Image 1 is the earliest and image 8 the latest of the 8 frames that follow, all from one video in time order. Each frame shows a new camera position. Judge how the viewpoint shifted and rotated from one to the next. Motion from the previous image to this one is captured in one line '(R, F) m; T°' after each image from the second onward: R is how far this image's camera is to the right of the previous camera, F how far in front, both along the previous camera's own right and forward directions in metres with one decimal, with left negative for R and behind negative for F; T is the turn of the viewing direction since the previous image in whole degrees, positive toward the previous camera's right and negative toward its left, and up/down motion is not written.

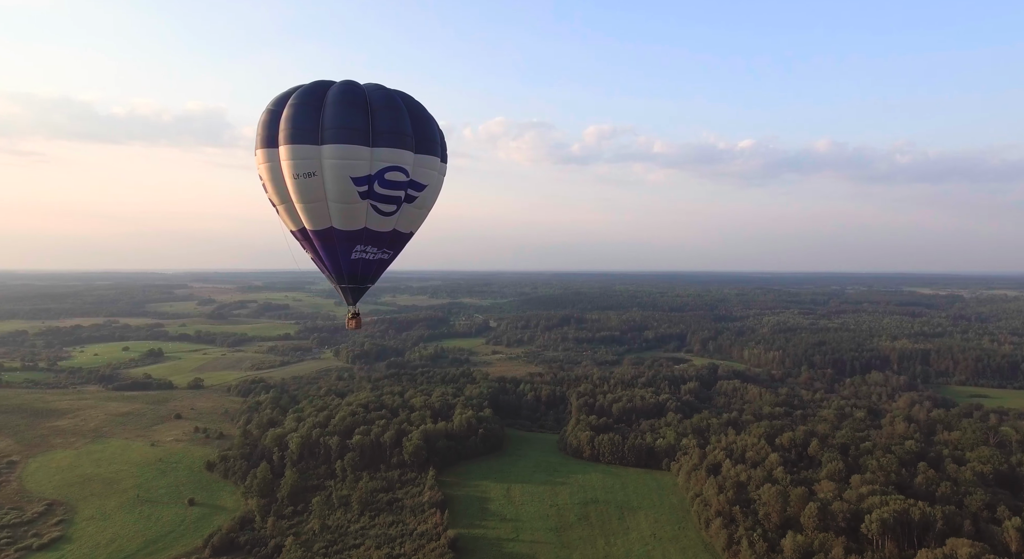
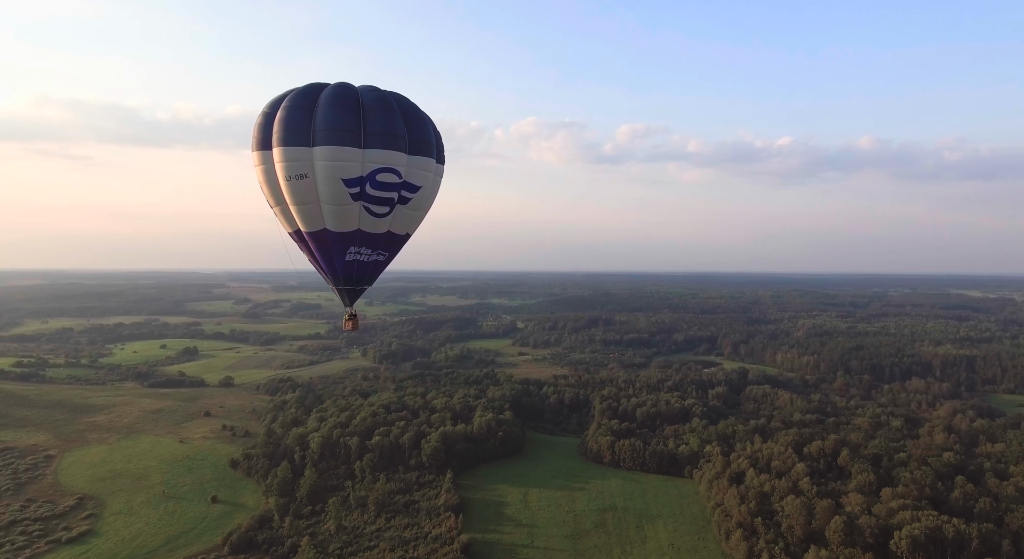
(+1.6, +0.4) m; -4°
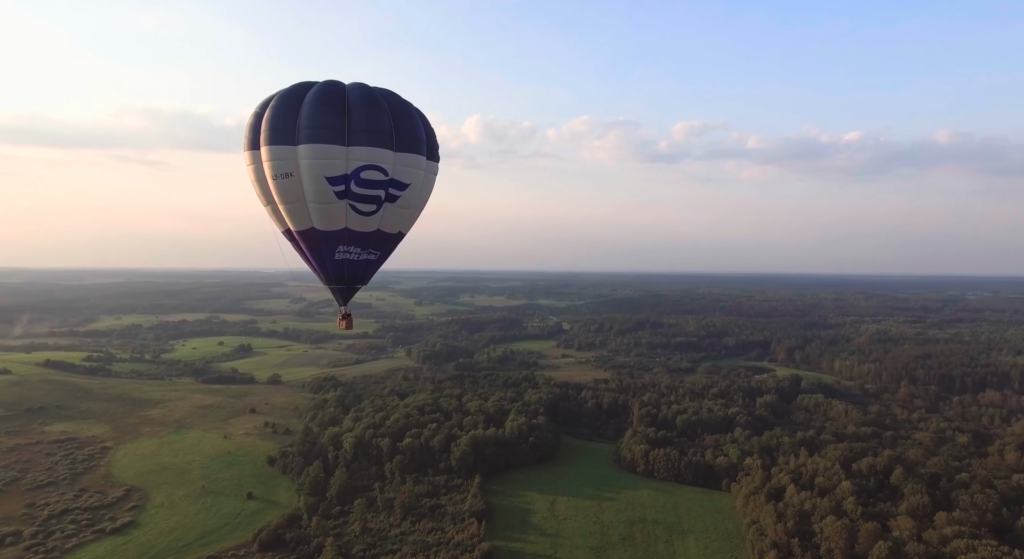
(+2.5, +0.9) m; -7°
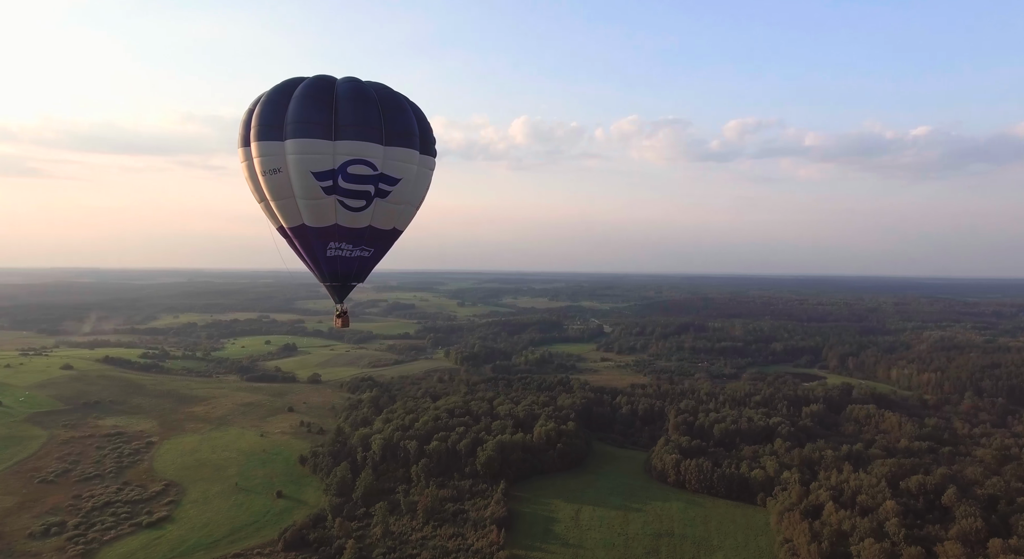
(+2.1, +0.9) m; -6°
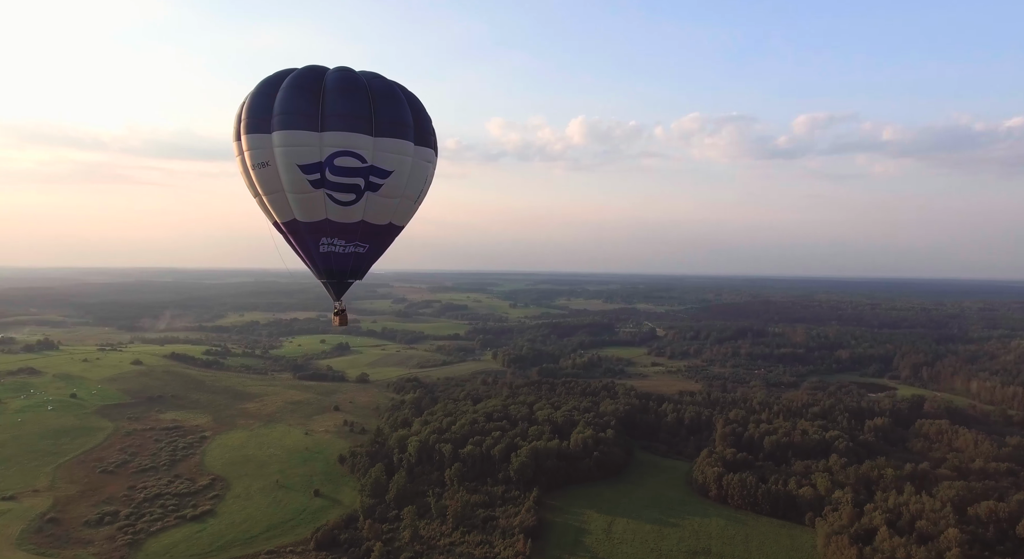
(+2.1, +1.2) m; -7°
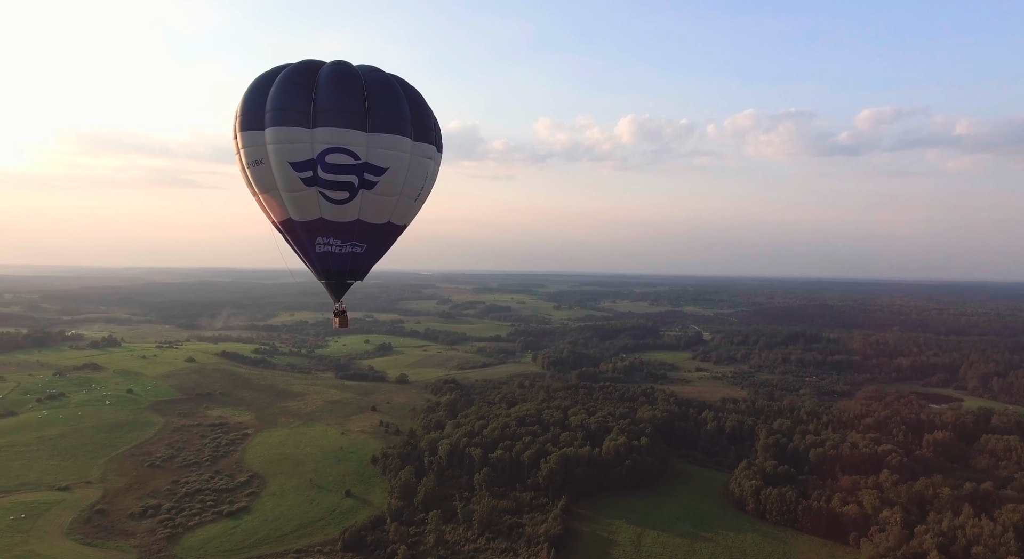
(+1.5, +1.0) m; -6°
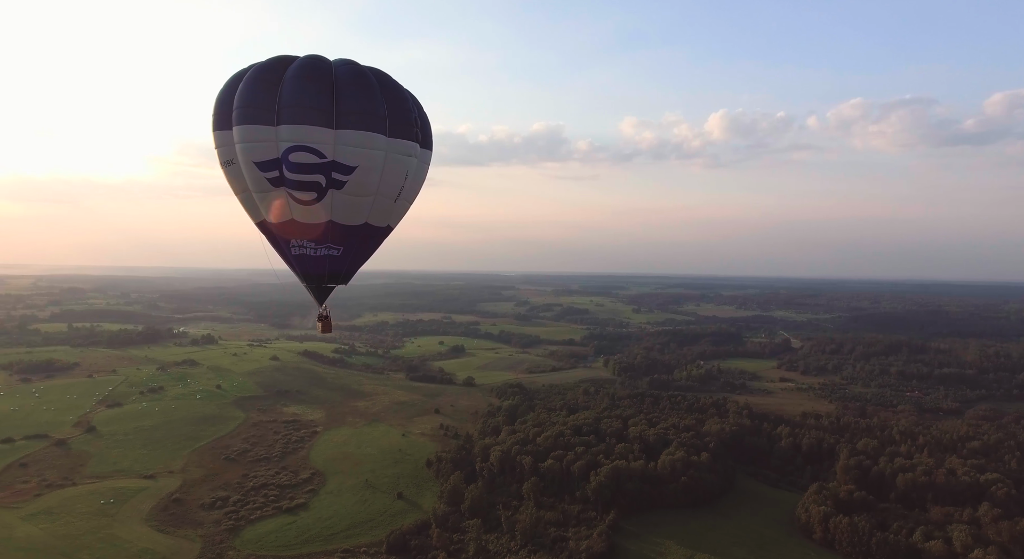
(+2.4, +2.0) m; -9°
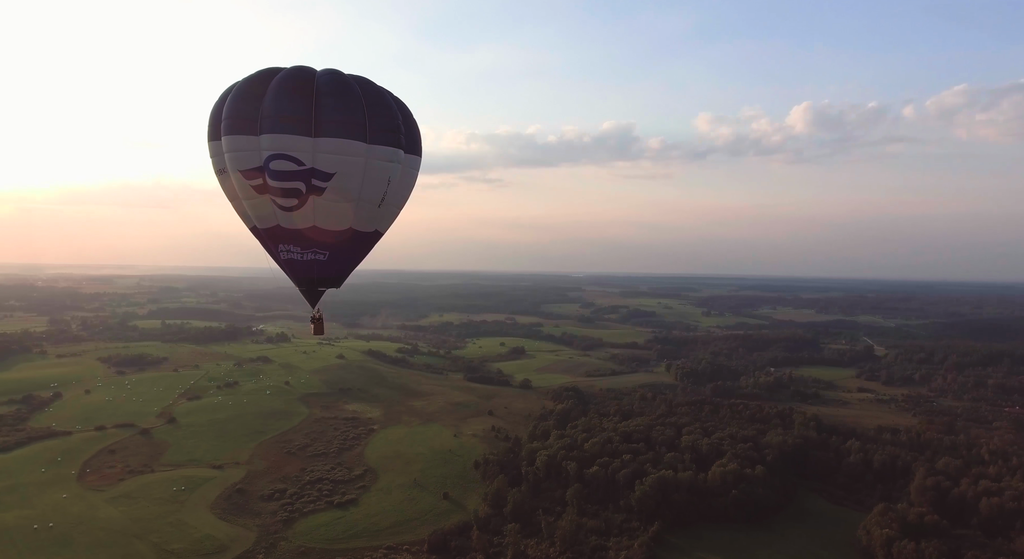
(+1.5, +1.4) m; -7°
